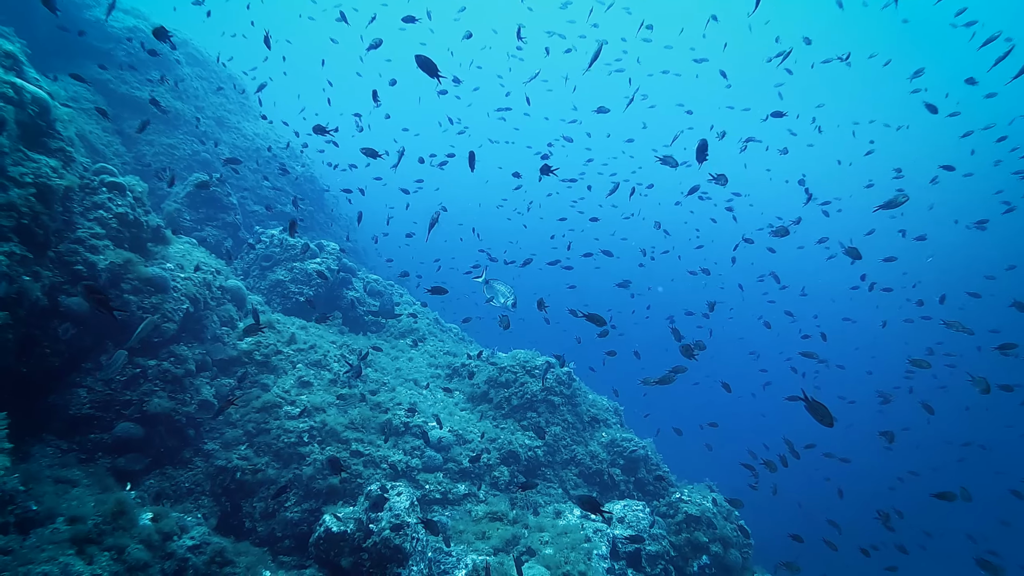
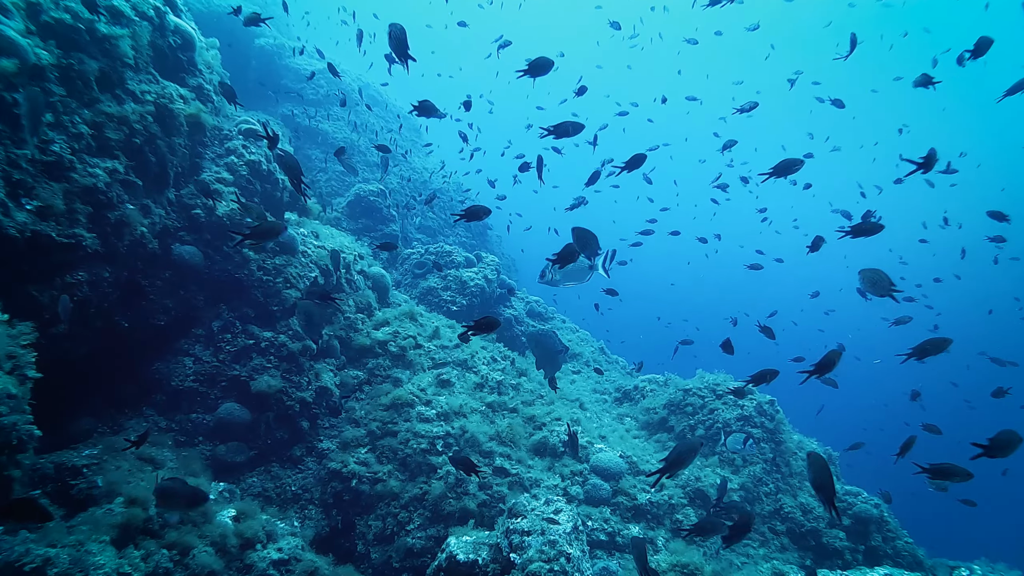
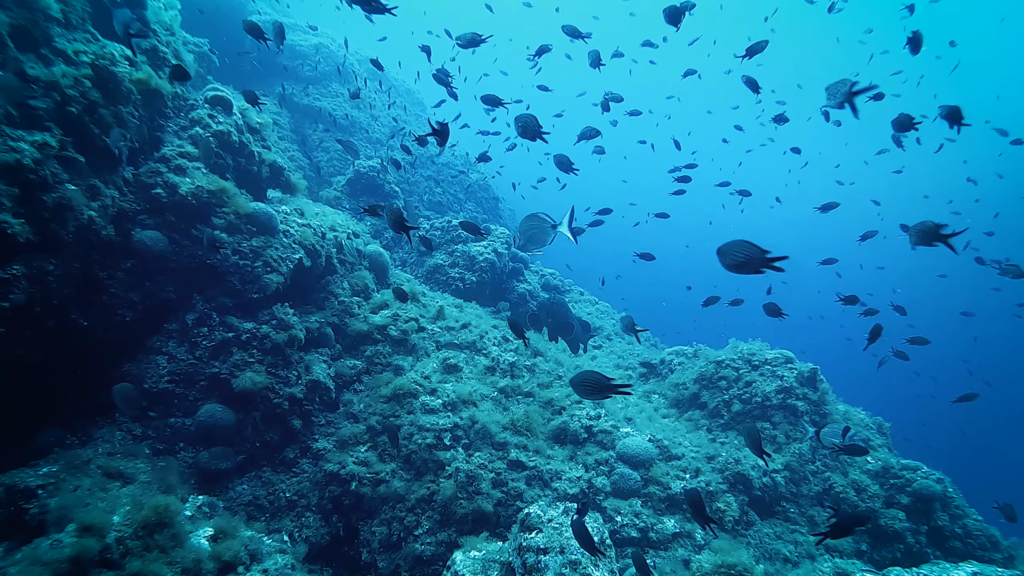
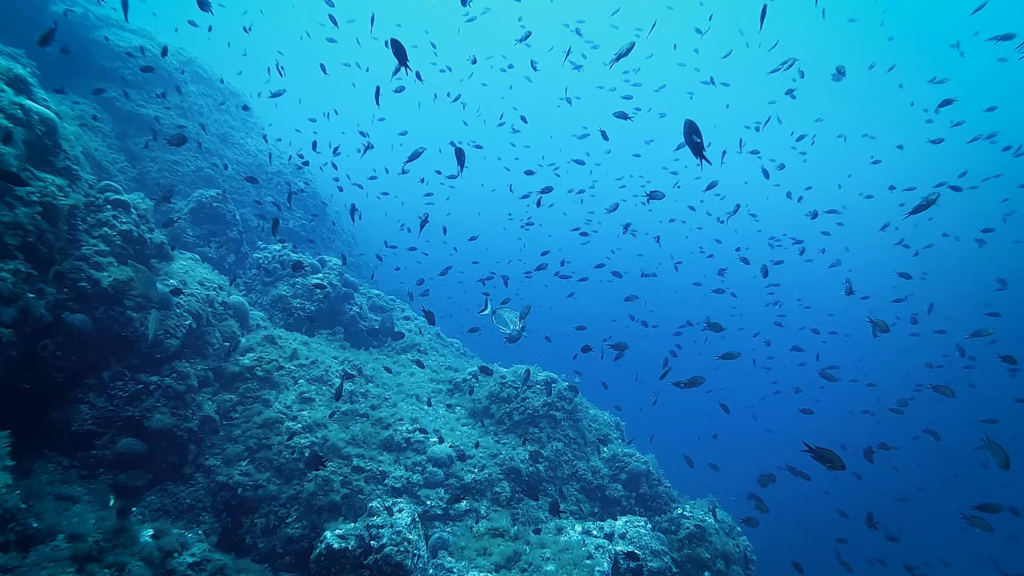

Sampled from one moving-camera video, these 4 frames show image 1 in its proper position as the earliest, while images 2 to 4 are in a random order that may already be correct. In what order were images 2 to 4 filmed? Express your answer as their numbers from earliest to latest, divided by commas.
4, 2, 3
